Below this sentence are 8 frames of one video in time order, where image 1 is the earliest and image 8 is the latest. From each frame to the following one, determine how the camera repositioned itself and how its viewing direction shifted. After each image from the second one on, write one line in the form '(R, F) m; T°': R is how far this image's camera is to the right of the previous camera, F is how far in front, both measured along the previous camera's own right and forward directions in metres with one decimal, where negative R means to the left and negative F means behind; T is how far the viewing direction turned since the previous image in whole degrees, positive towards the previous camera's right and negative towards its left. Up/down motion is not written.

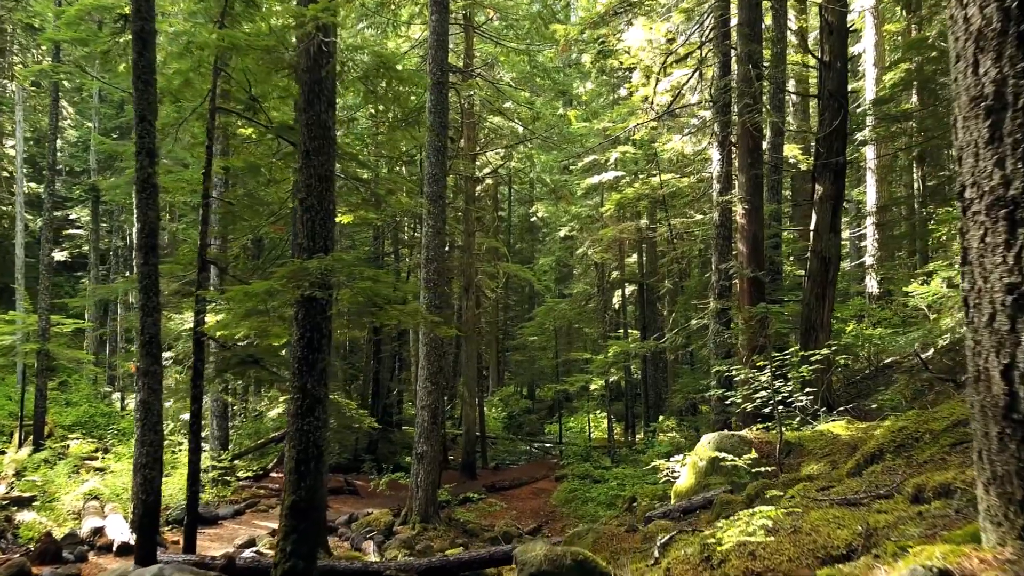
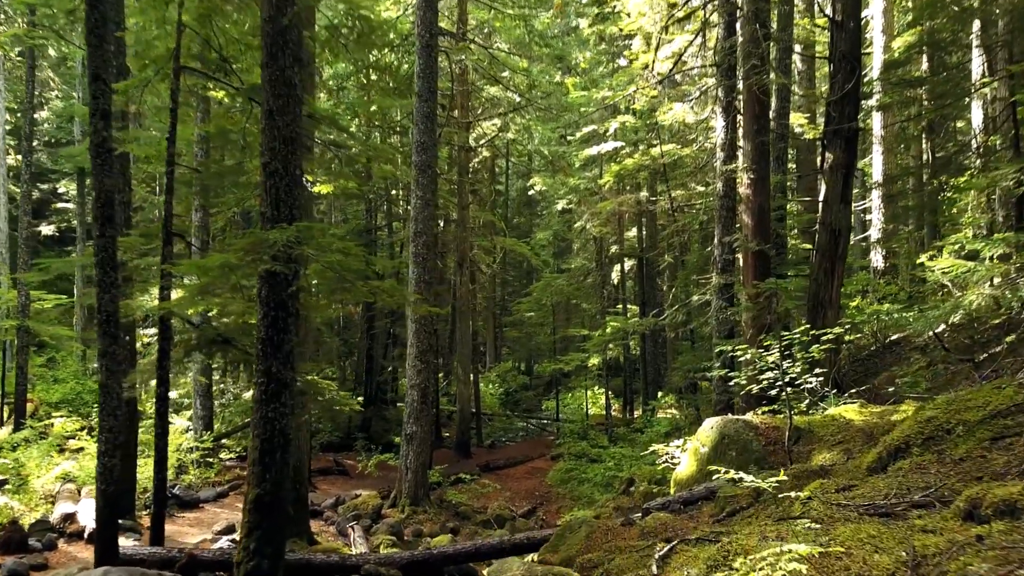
(+0.1, +0.5) m; 0°
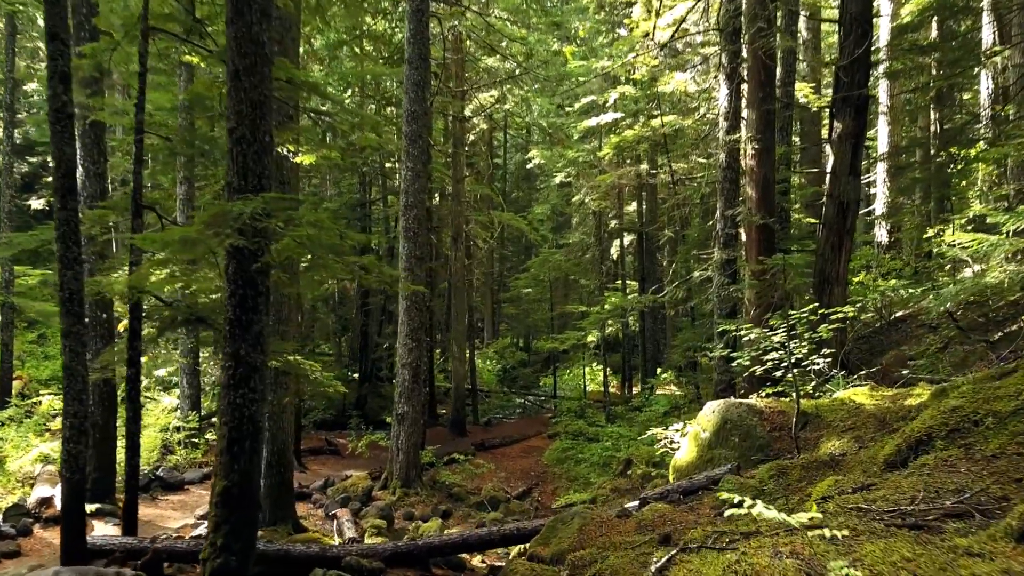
(+0.1, +0.4) m; 0°
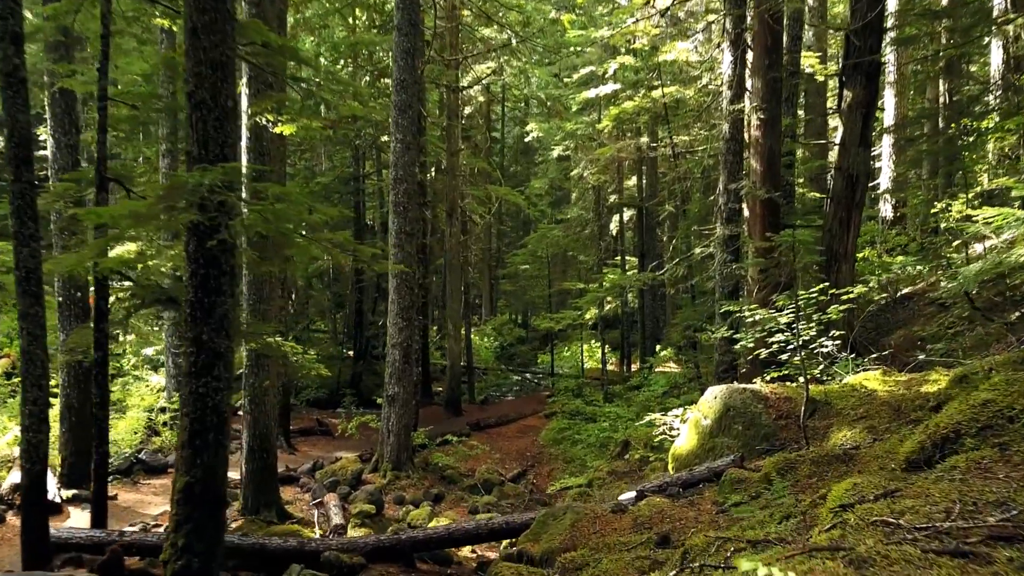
(+0.1, +0.4) m; 0°
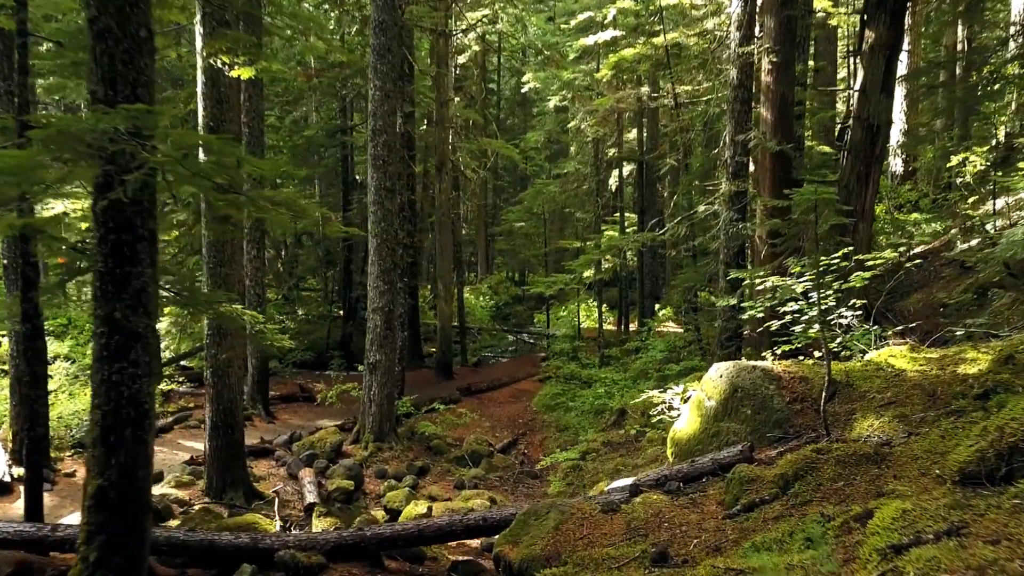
(+0.1, +0.7) m; 0°
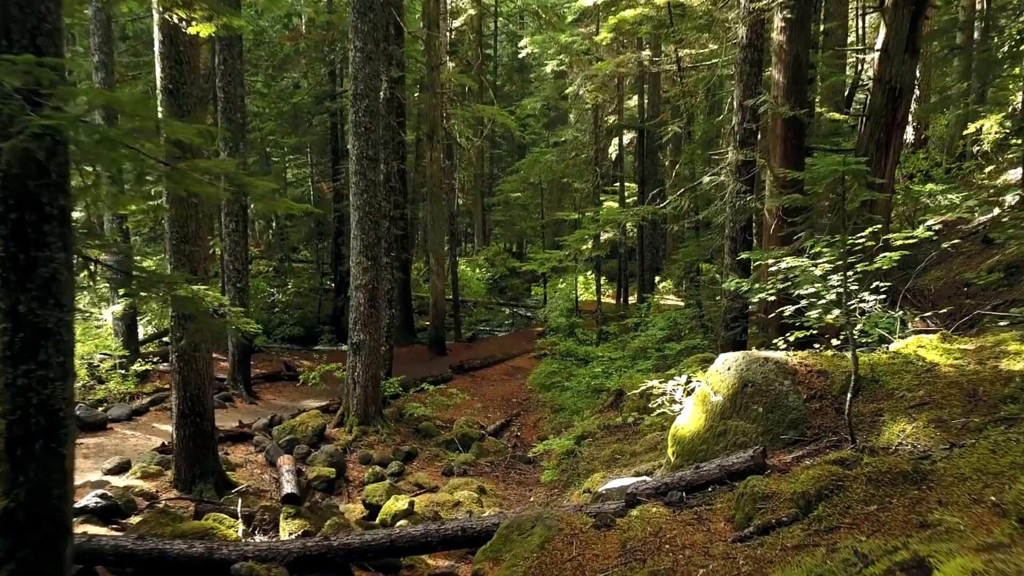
(+0.1, +0.6) m; 0°
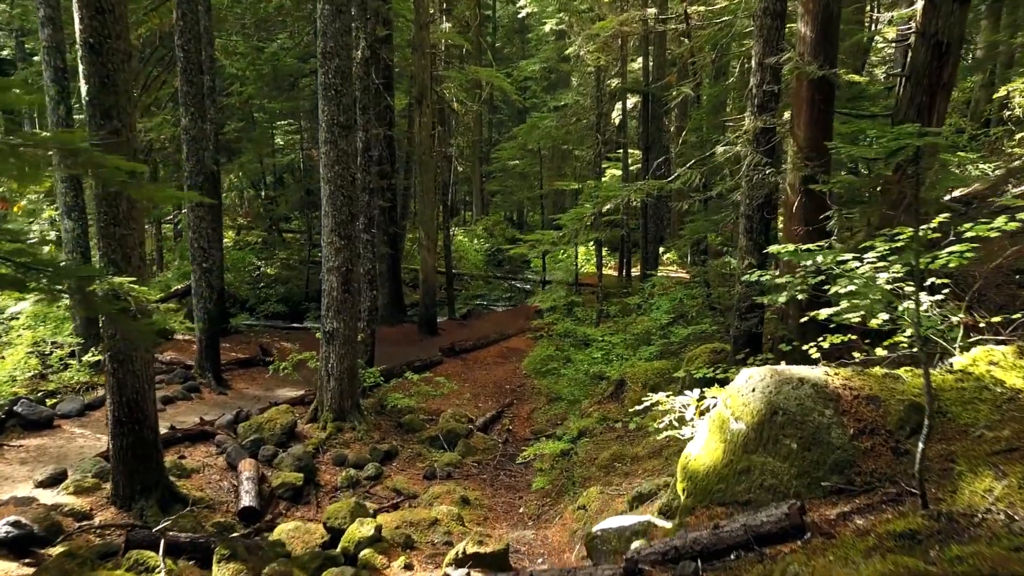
(+0.1, +0.9) m; 0°
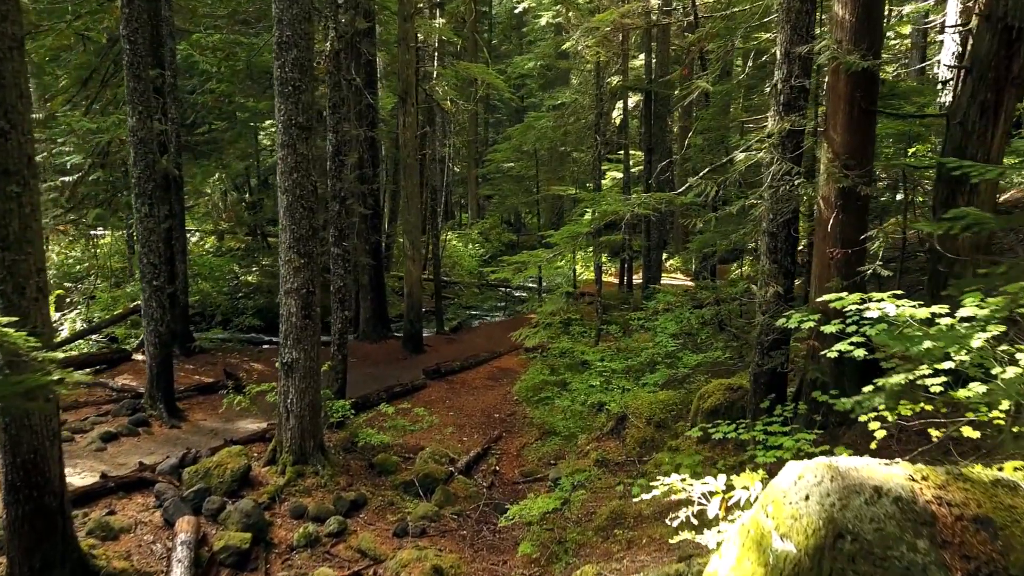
(+0.1, +1.1) m; 0°
